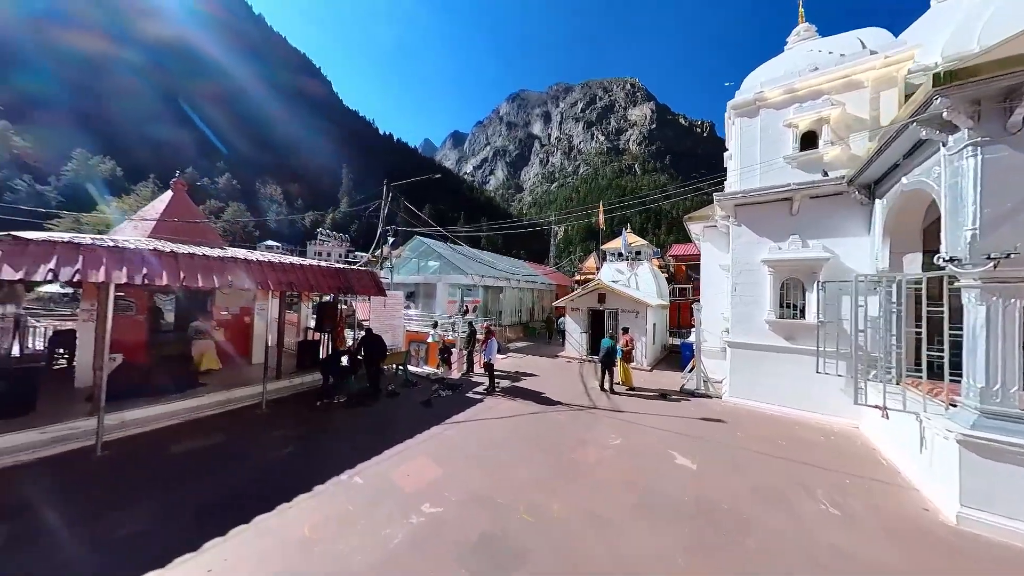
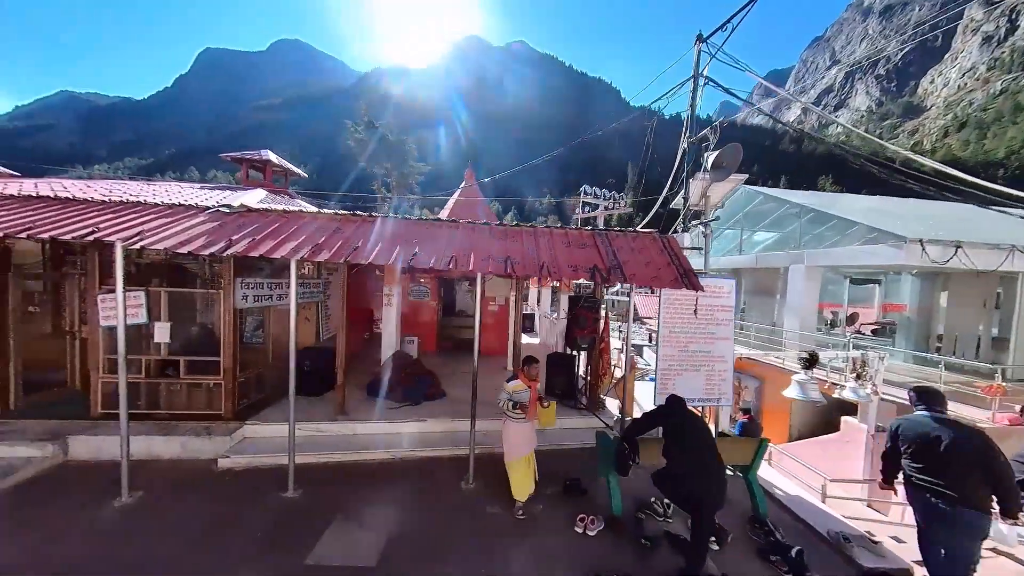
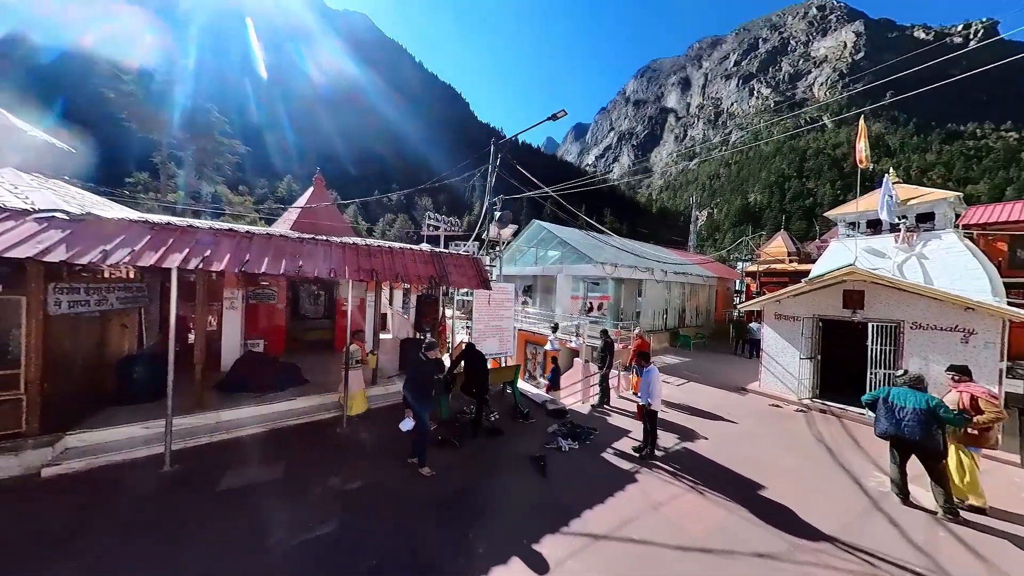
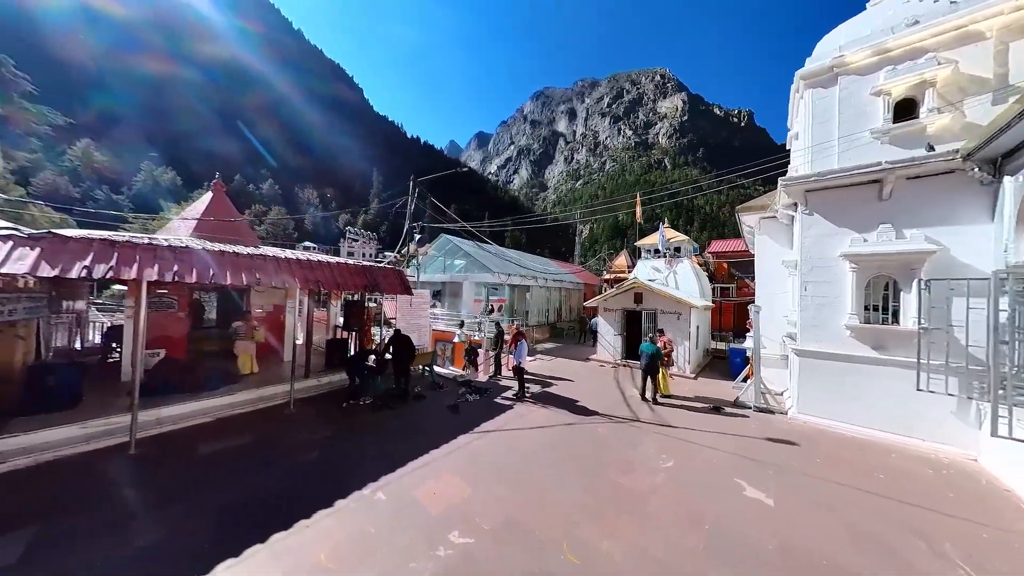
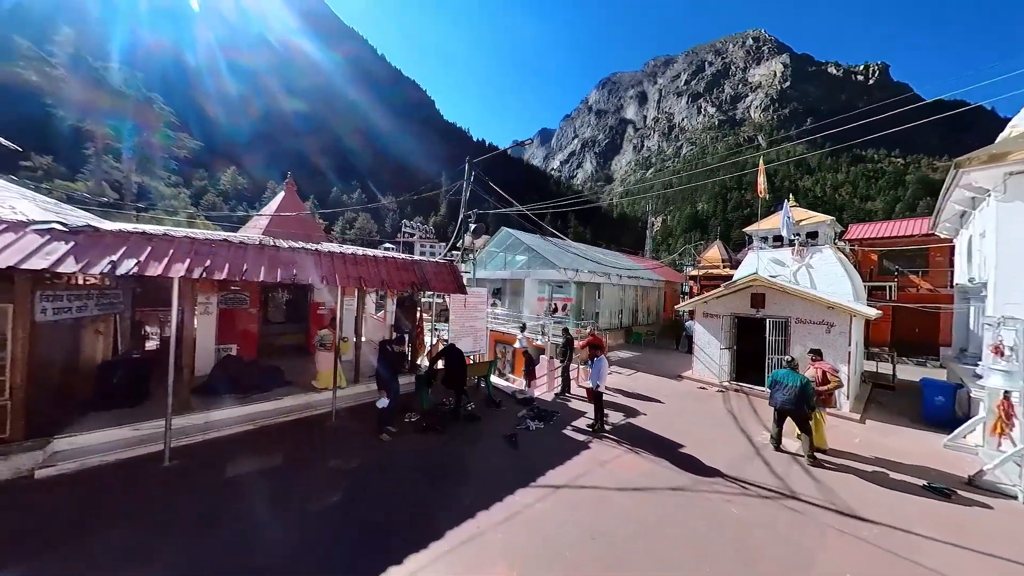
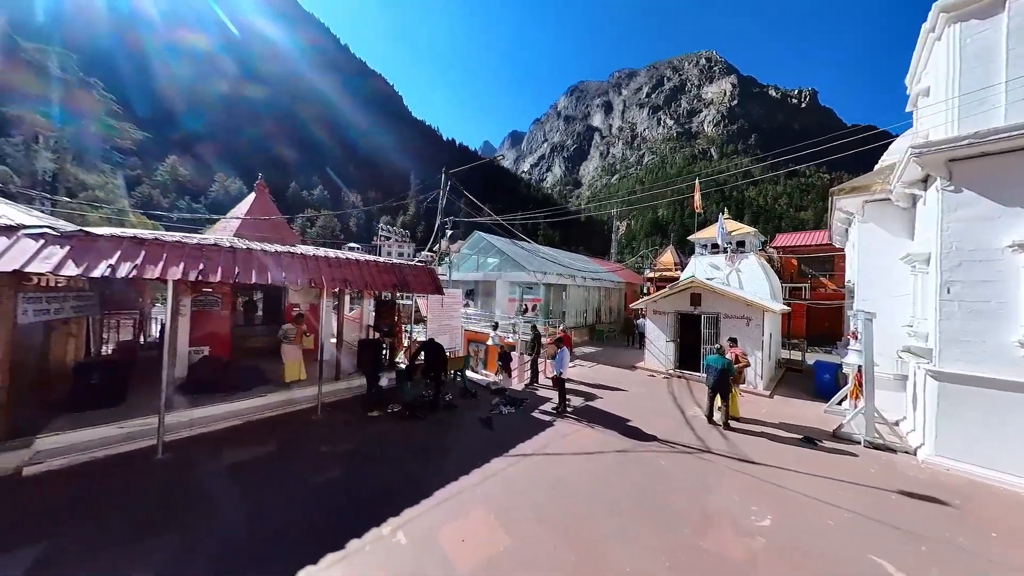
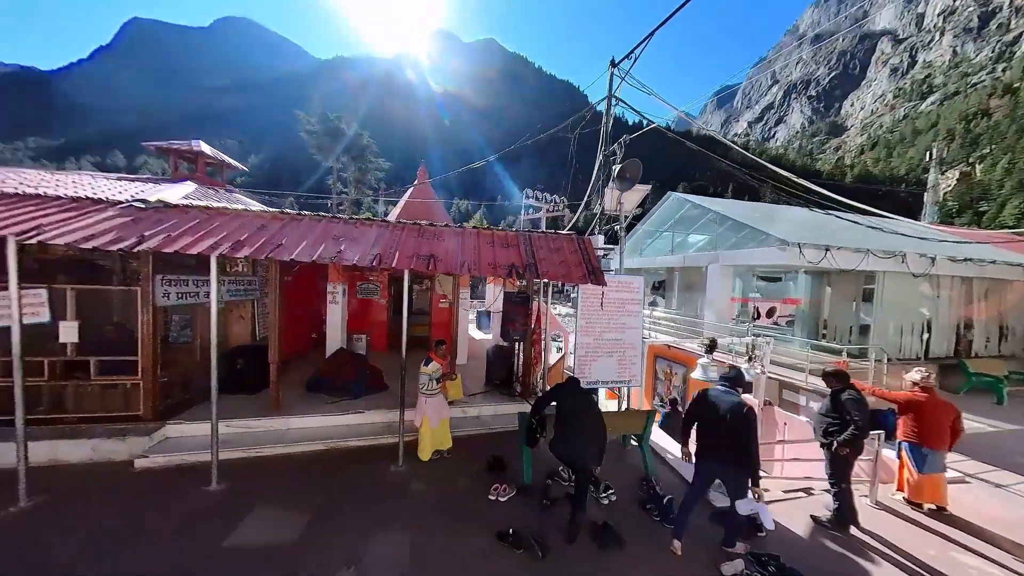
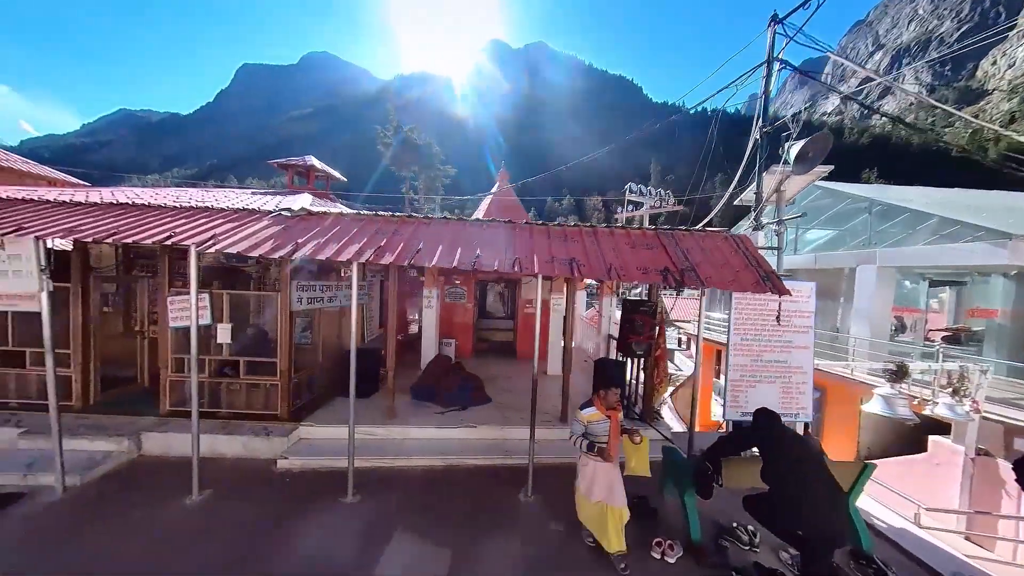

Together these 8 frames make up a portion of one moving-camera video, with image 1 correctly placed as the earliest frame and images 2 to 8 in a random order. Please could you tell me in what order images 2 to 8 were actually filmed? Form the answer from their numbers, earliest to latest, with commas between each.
4, 6, 5, 3, 7, 2, 8
